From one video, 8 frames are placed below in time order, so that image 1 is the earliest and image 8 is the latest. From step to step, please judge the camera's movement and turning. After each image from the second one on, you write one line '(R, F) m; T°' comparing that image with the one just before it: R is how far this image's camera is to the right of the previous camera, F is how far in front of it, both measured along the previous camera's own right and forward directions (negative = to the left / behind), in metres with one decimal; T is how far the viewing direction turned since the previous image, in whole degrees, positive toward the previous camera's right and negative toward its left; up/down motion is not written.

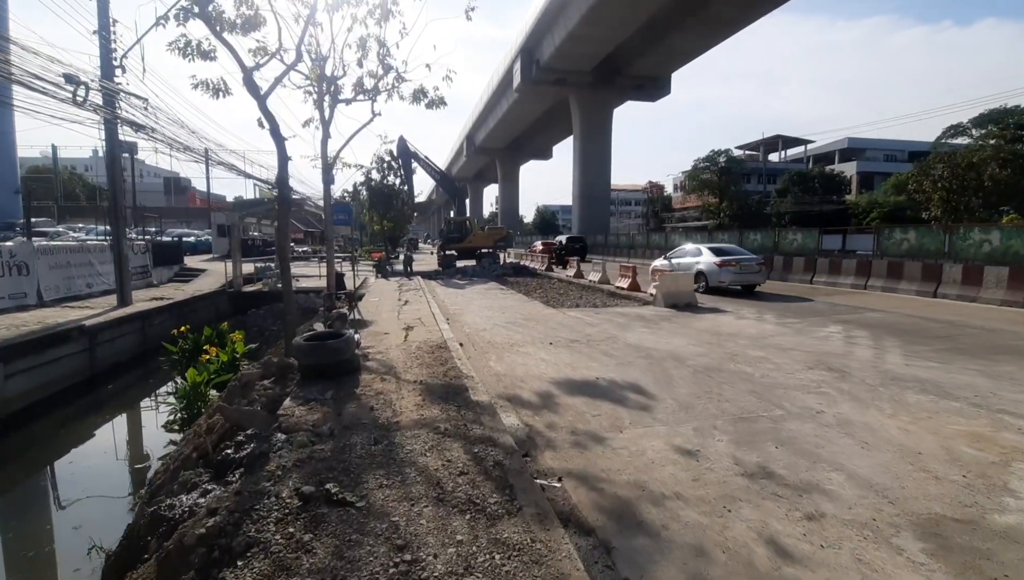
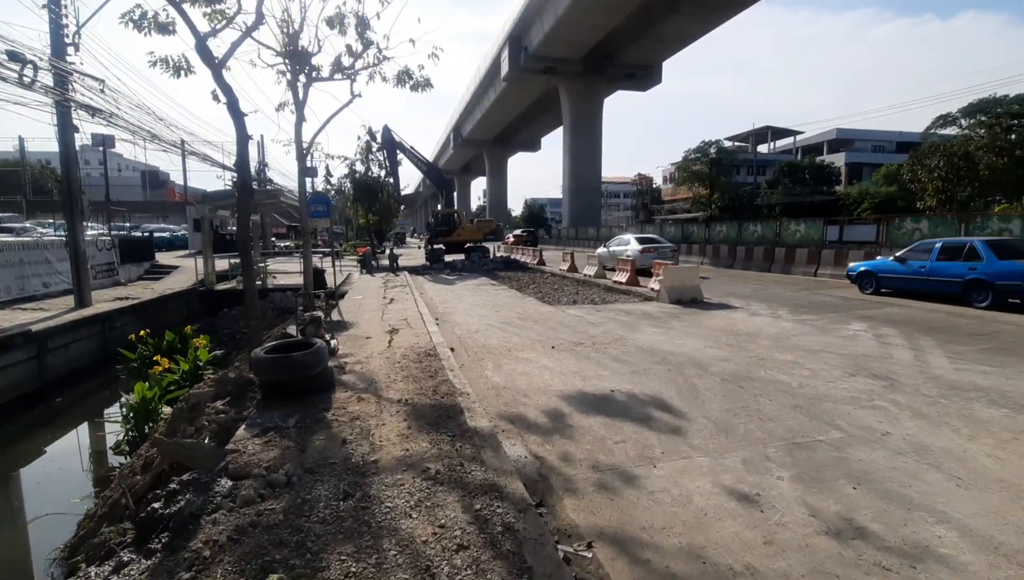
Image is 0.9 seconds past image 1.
(-0.2, +1.1) m; +1°
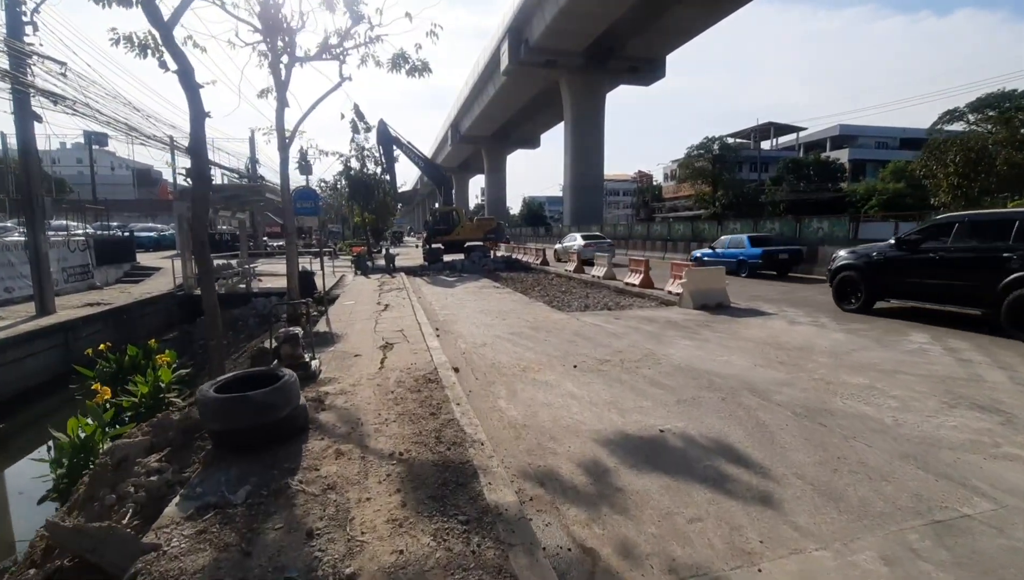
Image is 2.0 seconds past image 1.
(-0.3, +1.4) m; 0°
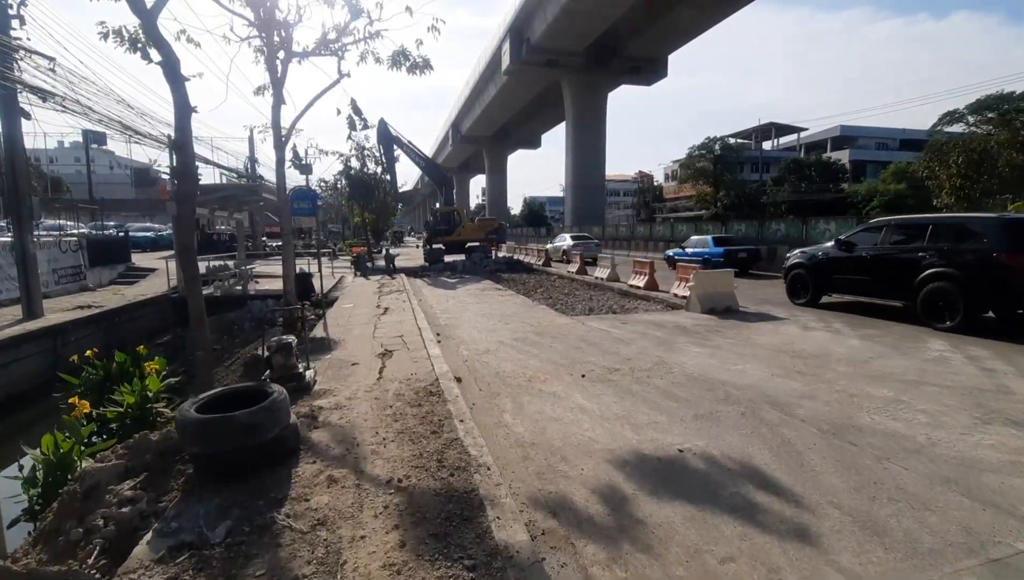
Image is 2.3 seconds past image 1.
(-0.1, +0.4) m; 0°
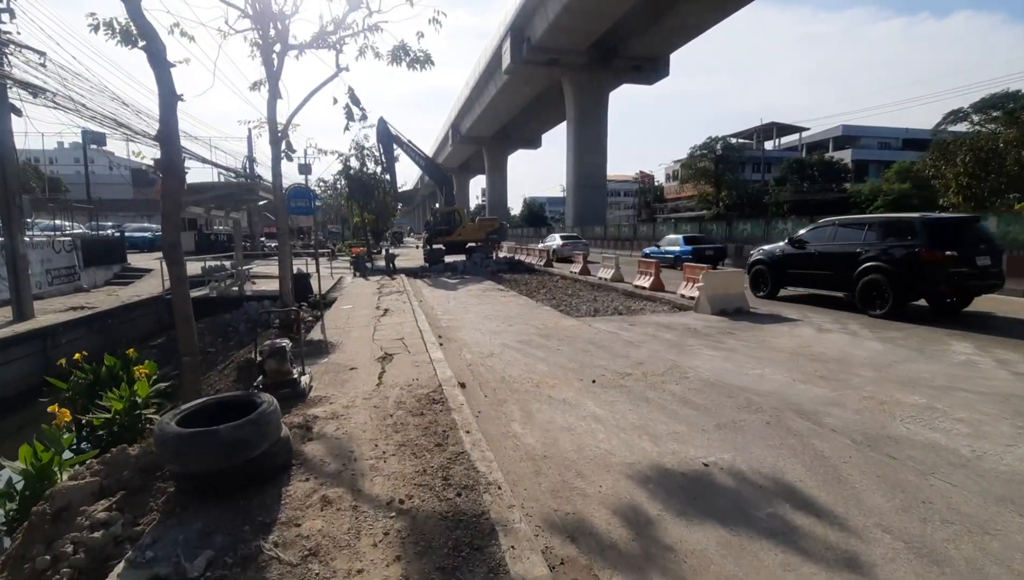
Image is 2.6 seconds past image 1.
(-0.1, +0.4) m; 0°
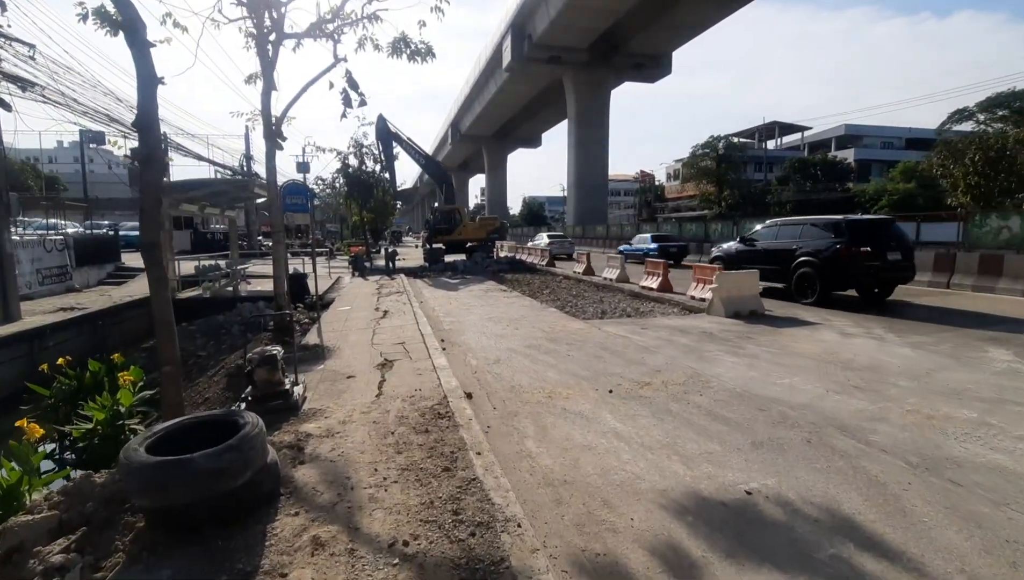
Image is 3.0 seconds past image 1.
(-0.2, +0.5) m; 0°
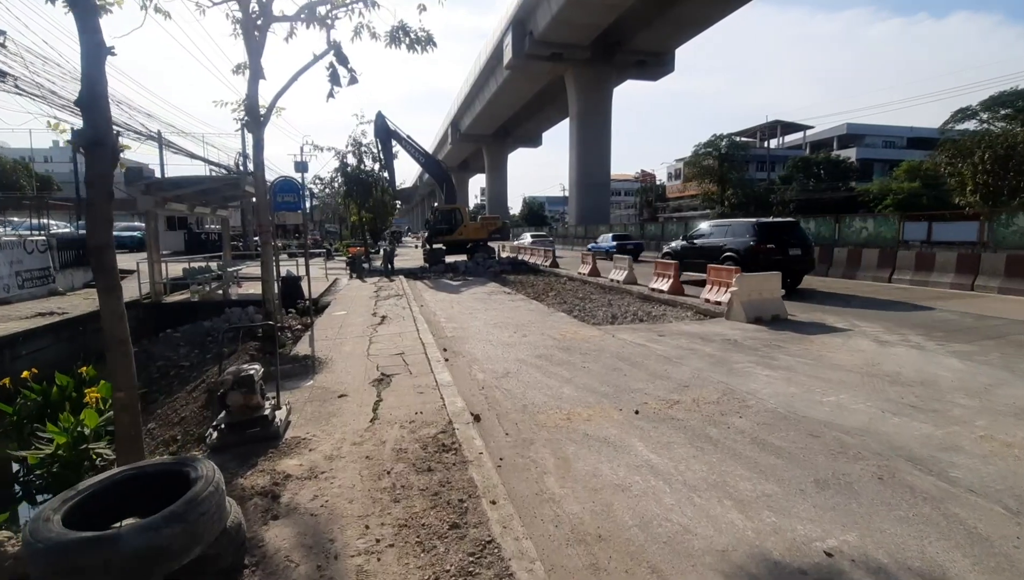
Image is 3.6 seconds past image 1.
(-0.2, +0.8) m; 0°
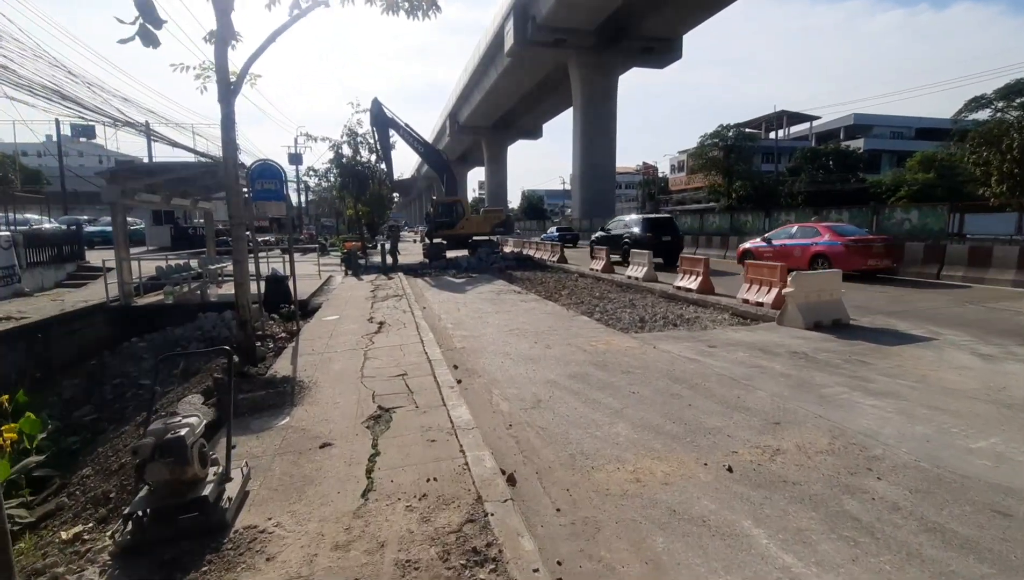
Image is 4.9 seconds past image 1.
(-0.4, +1.6) m; 0°
